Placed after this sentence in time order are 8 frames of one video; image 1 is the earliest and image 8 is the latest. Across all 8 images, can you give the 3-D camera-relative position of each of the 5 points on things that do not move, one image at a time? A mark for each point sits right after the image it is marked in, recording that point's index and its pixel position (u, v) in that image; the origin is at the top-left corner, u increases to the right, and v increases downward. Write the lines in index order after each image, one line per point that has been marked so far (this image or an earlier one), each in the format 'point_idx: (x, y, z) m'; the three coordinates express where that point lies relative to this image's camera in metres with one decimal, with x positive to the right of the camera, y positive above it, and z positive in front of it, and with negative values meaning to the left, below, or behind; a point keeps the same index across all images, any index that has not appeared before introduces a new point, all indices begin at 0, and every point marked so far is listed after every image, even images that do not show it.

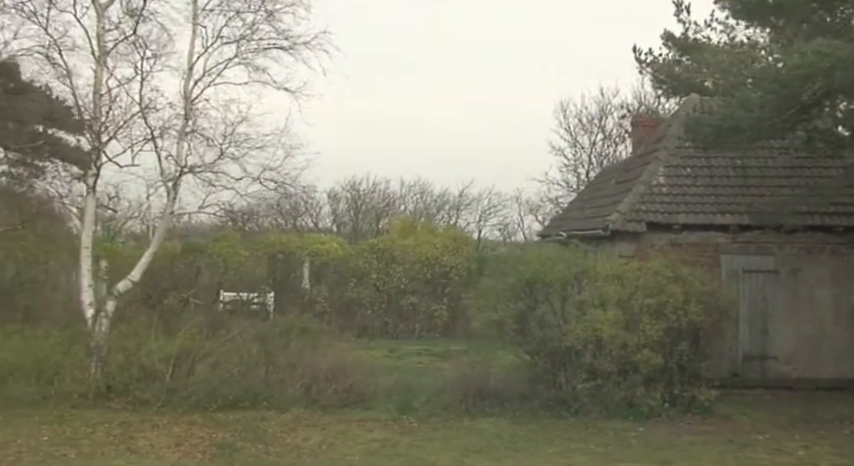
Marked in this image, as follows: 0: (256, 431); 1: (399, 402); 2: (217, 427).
0: (-2.5, -2.9, +9.4) m
1: (-0.5, -2.9, +10.8) m
2: (-3.1, -2.9, +9.5) m
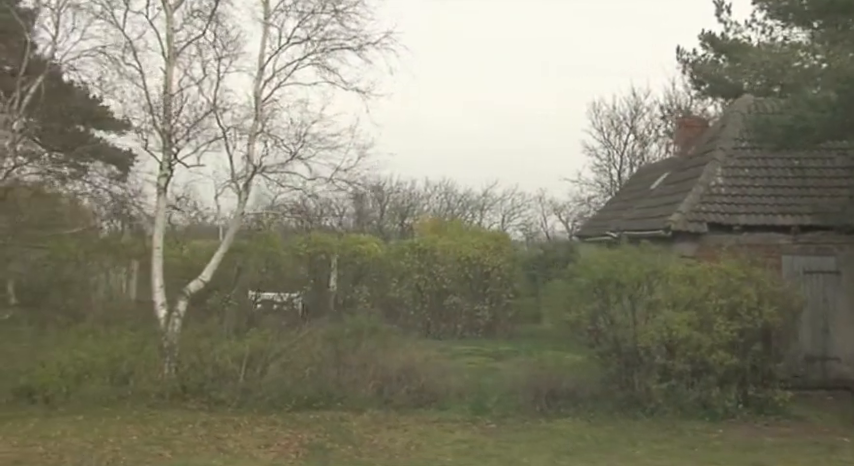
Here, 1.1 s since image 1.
0: (-1.3, -2.9, +9.4) m
1: (+0.8, -2.9, +10.8) m
2: (-1.9, -2.9, +9.5) m
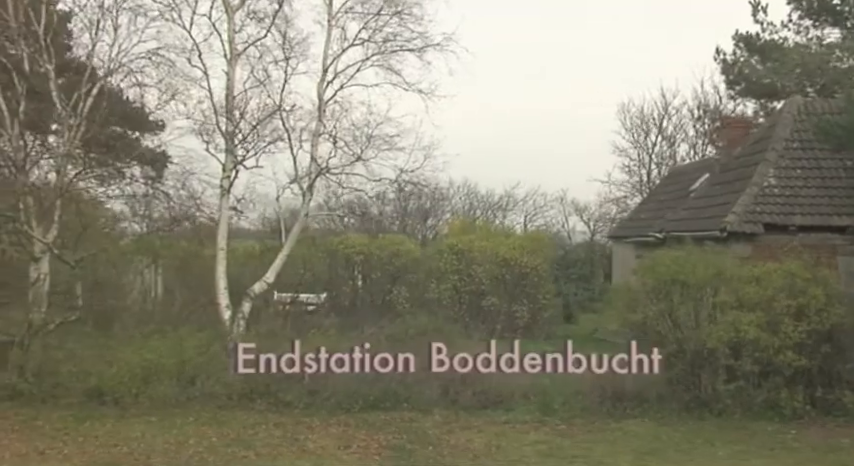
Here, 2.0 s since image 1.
0: (-0.2, -3.0, +9.4) m
1: (+1.9, -2.9, +10.8) m
2: (-0.8, -2.9, +9.5) m
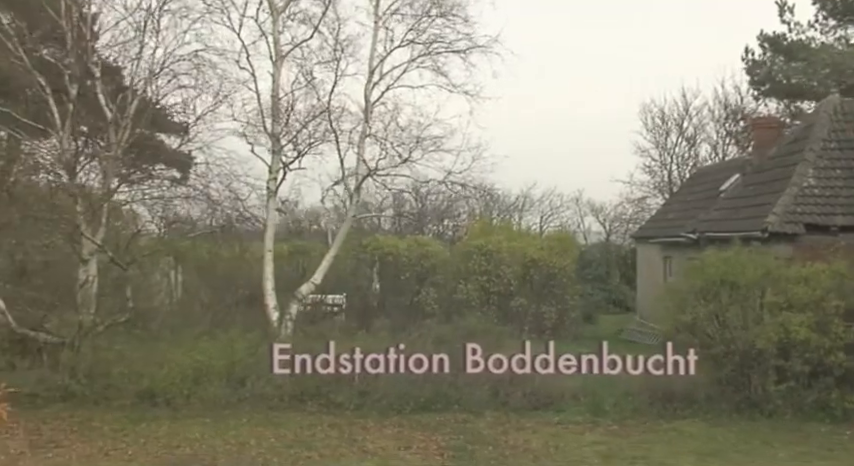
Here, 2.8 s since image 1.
0: (+0.7, -3.0, +9.4) m
1: (+2.7, -2.9, +10.8) m
2: (0.0, -3.0, +9.5) m
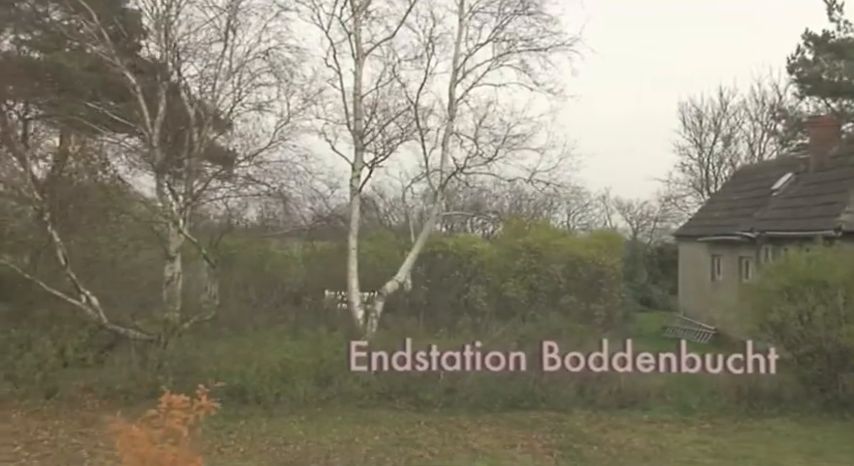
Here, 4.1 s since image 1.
0: (+2.1, -3.0, +9.4) m
1: (+4.2, -2.9, +10.8) m
2: (+1.5, -2.9, +9.6) m
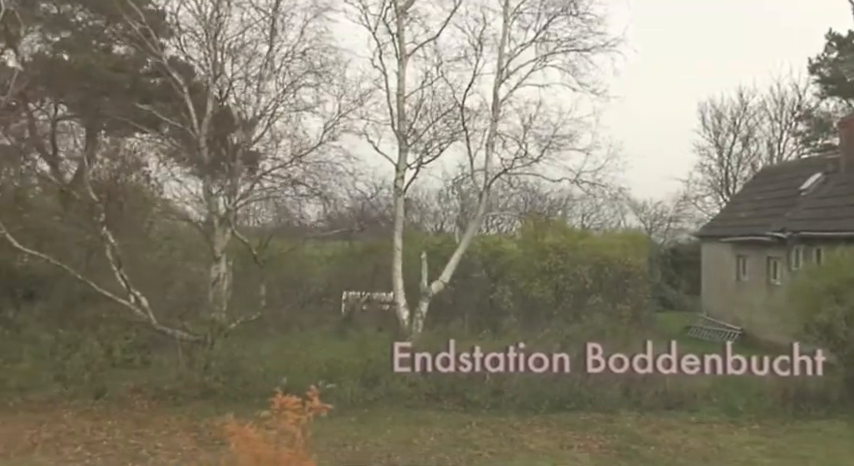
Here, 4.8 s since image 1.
0: (+2.9, -3.0, +9.5) m
1: (+5.0, -2.9, +10.8) m
2: (+2.3, -2.9, +9.6) m
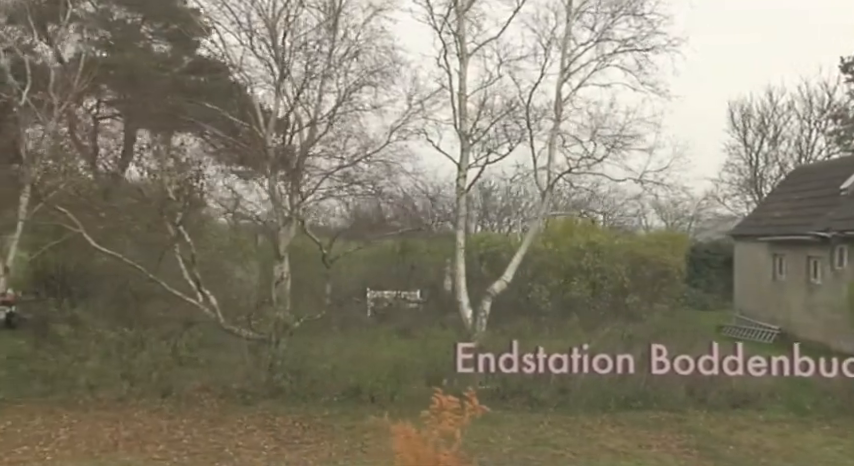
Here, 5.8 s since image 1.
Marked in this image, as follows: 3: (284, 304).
0: (+4.0, -3.0, +9.5) m
1: (+6.1, -2.9, +10.8) m
2: (+3.4, -2.9, +9.6) m
3: (-2.4, -1.2, +11.0) m
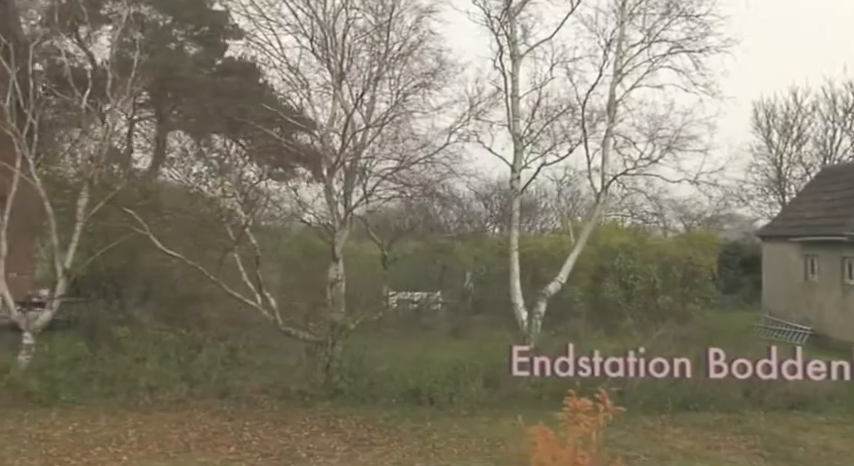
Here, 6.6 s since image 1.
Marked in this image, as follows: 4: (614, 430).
0: (+5.0, -3.0, +9.5) m
1: (+7.0, -2.9, +10.8) m
2: (+4.3, -3.0, +9.6) m
3: (-1.5, -1.2, +11.0) m
4: (+2.8, -2.9, +9.6) m
